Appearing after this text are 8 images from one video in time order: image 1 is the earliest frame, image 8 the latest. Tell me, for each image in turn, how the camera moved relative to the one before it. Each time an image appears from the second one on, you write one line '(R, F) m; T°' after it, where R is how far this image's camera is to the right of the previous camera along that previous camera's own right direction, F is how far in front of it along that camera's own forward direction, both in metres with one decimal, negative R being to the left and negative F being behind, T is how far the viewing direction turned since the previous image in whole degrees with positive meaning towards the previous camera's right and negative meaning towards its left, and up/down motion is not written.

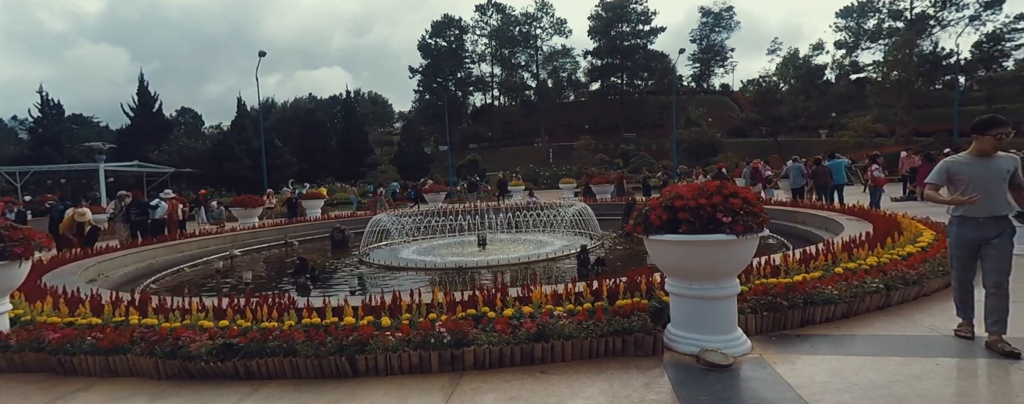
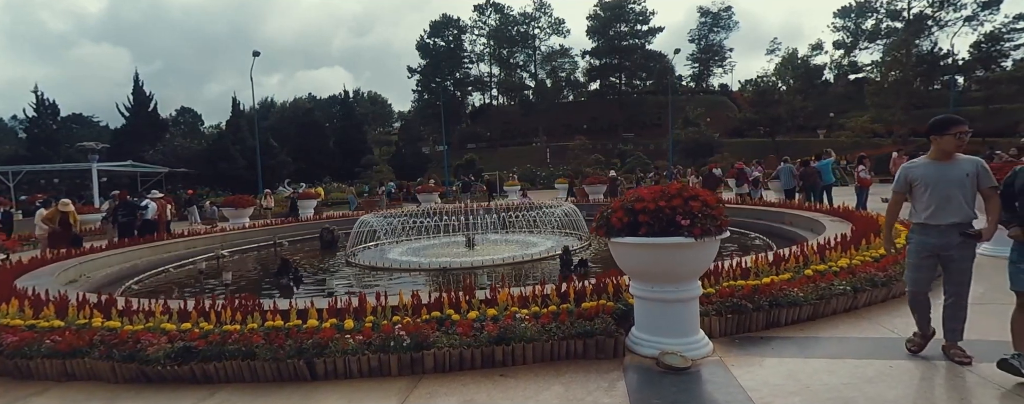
(+0.4, 0.0) m; -1°
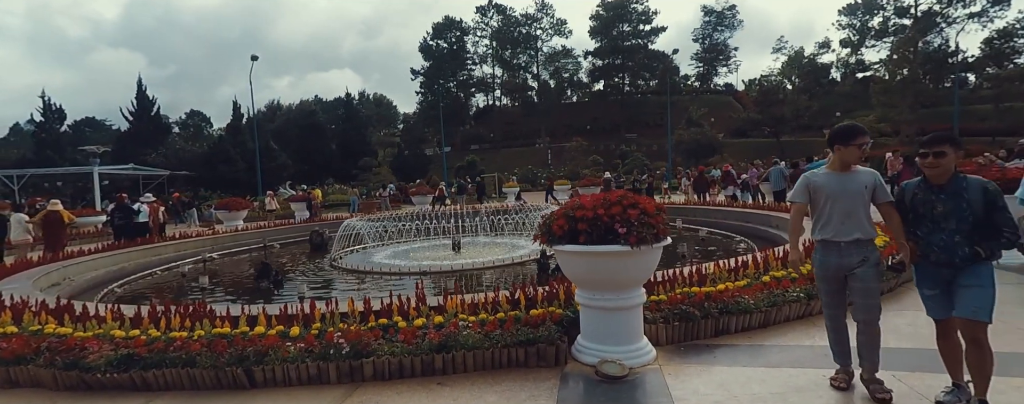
(+0.7, 0.0) m; -2°
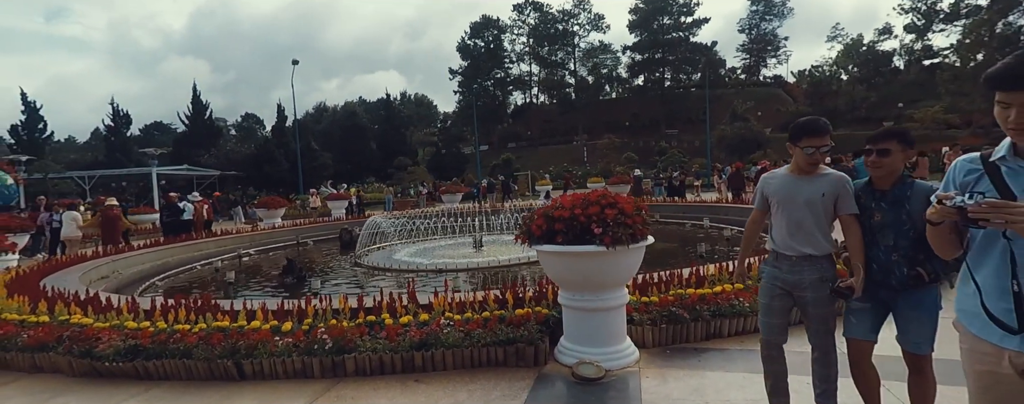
(+0.7, 0.0) m; -6°
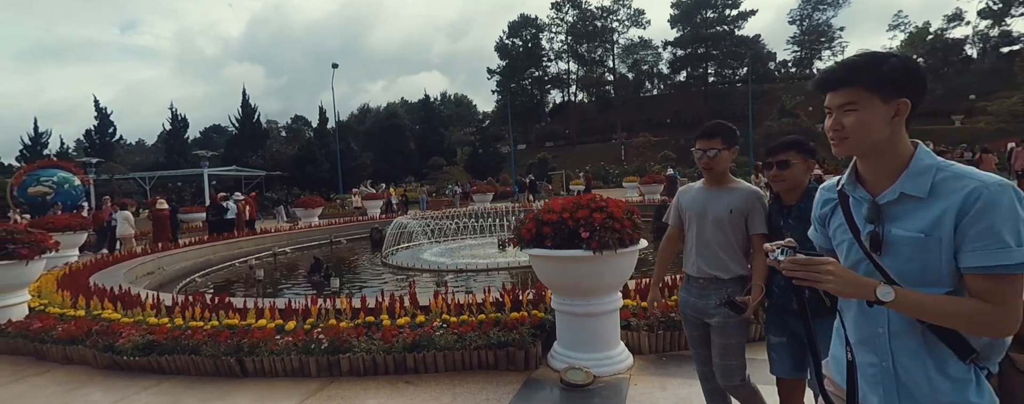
(+0.5, 0.0) m; -5°
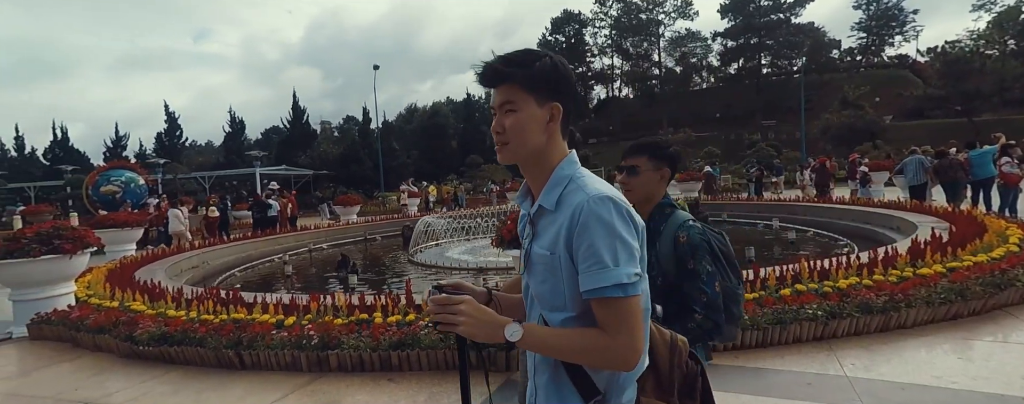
(+0.7, +0.1) m; -6°
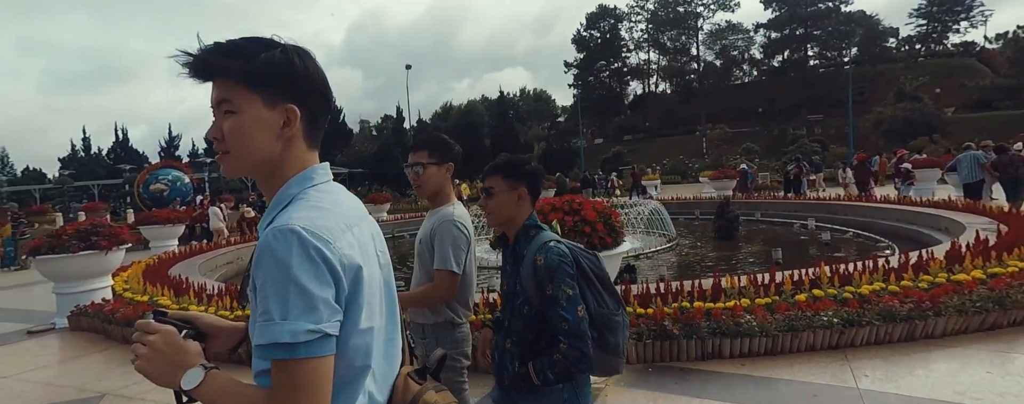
(+0.4, +0.1) m; -5°
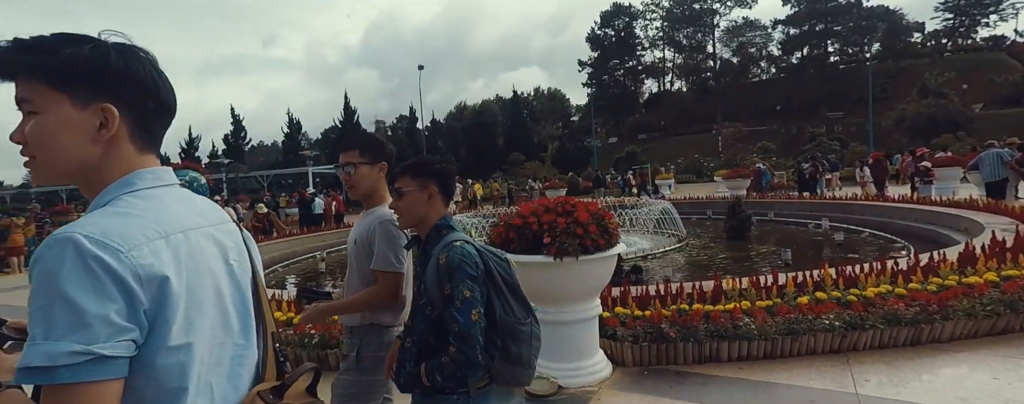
(+0.2, 0.0) m; -2°
